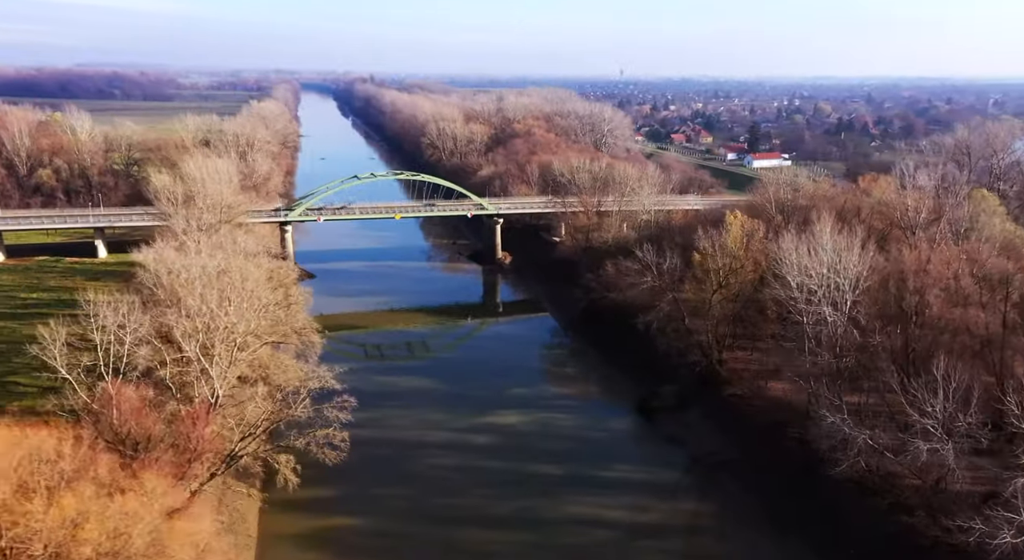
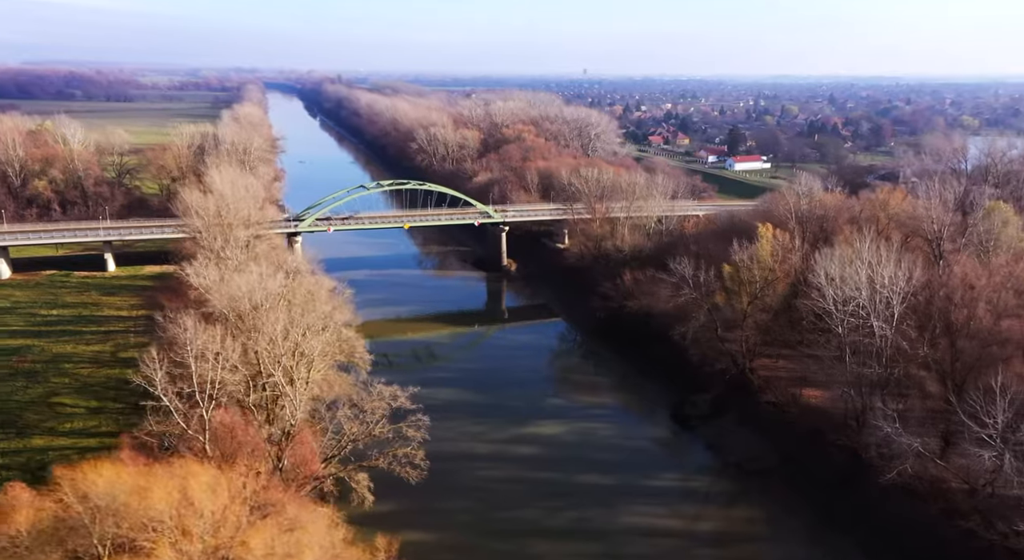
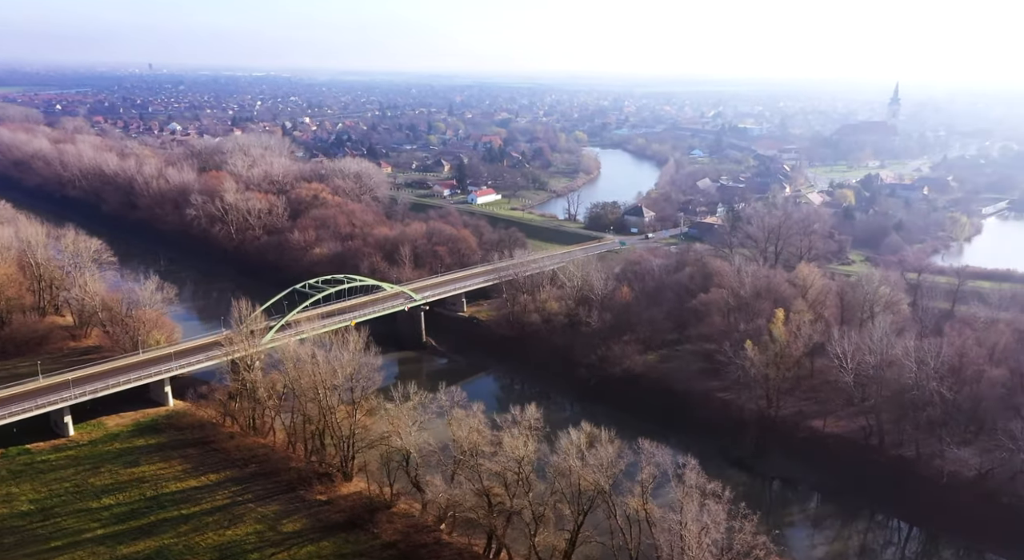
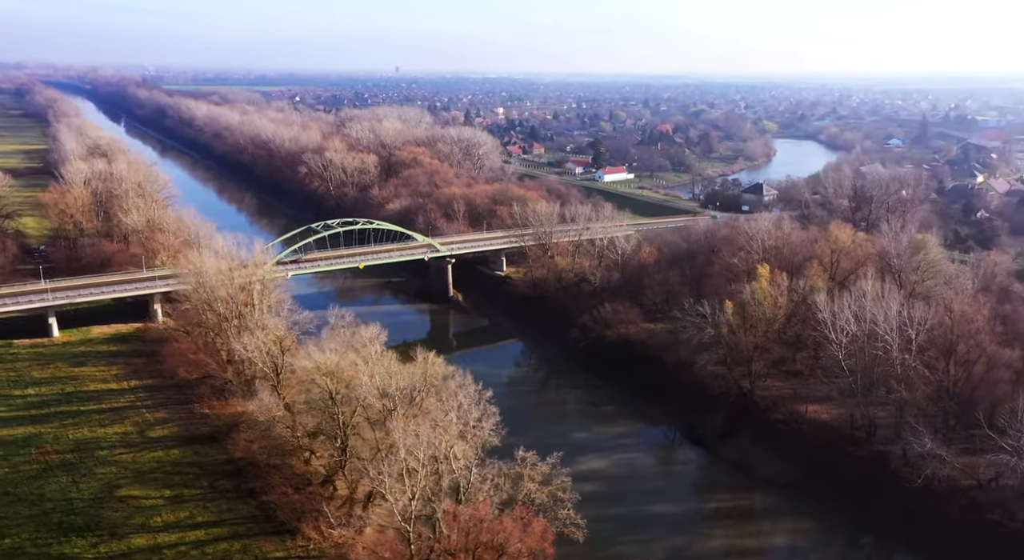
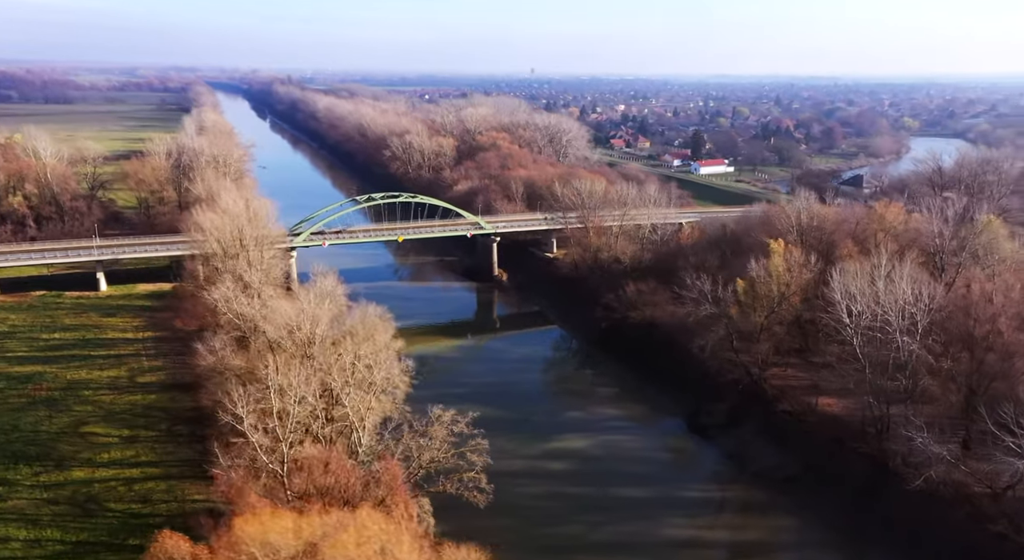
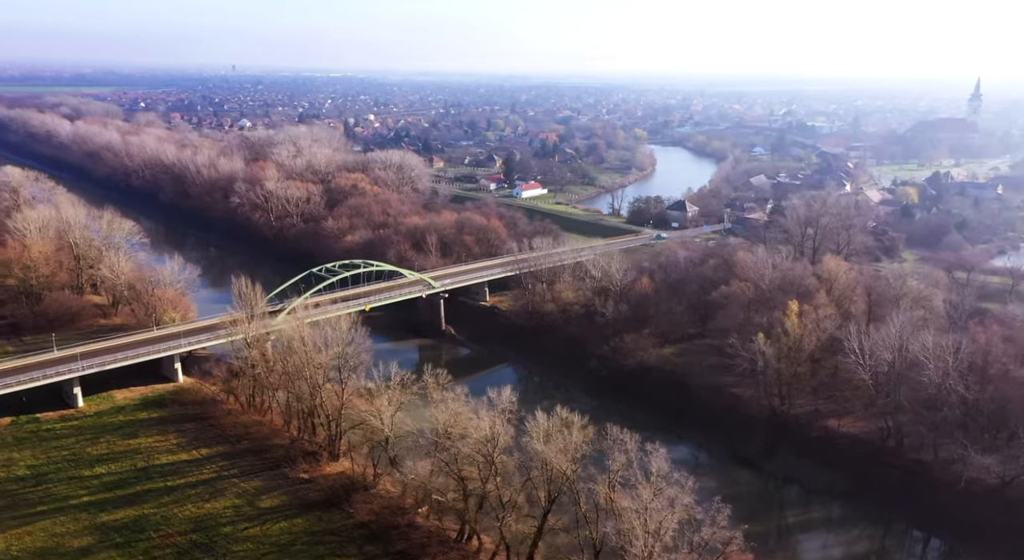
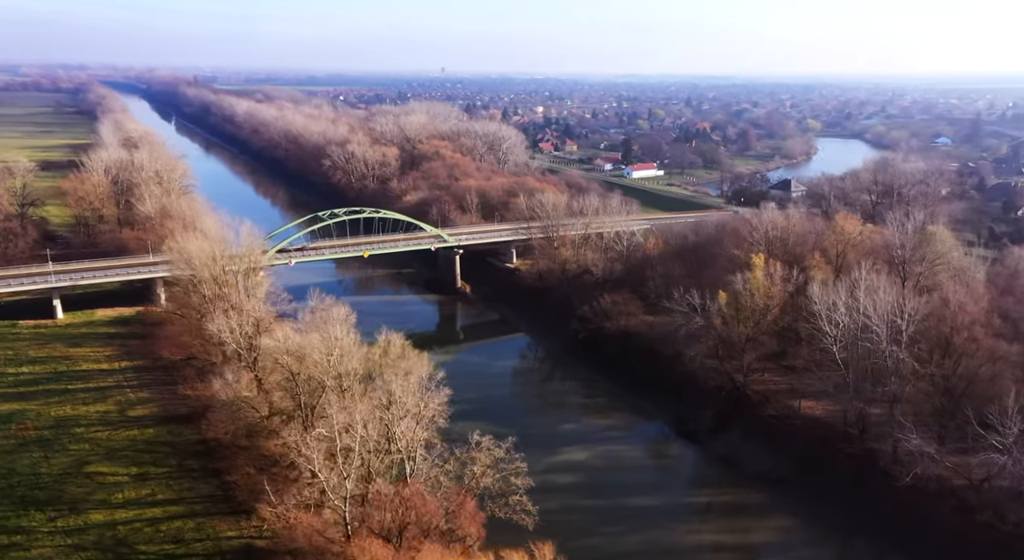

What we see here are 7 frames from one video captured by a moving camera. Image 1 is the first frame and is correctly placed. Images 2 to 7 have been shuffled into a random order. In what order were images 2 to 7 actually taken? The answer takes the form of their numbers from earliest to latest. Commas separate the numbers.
2, 5, 7, 4, 6, 3
